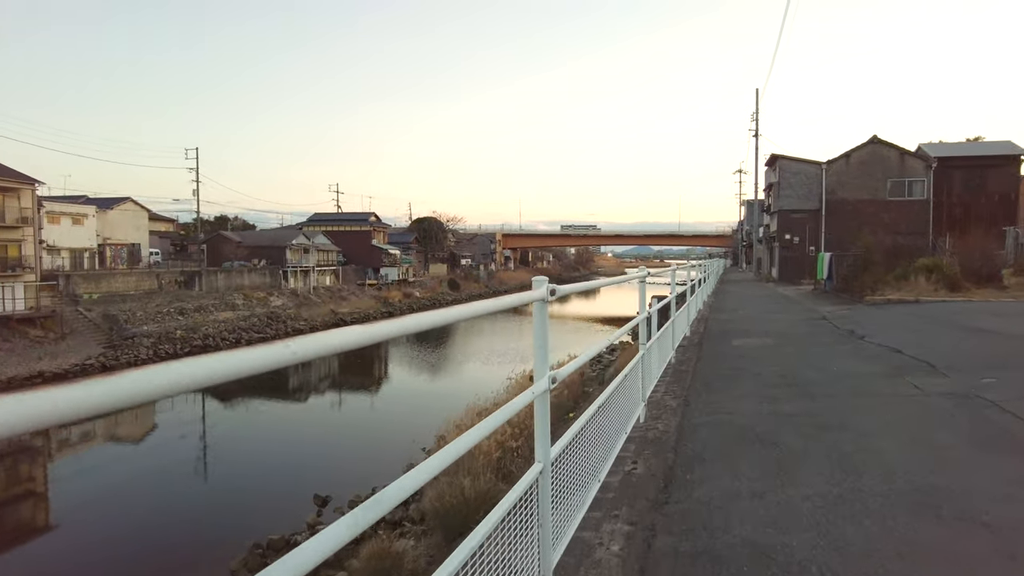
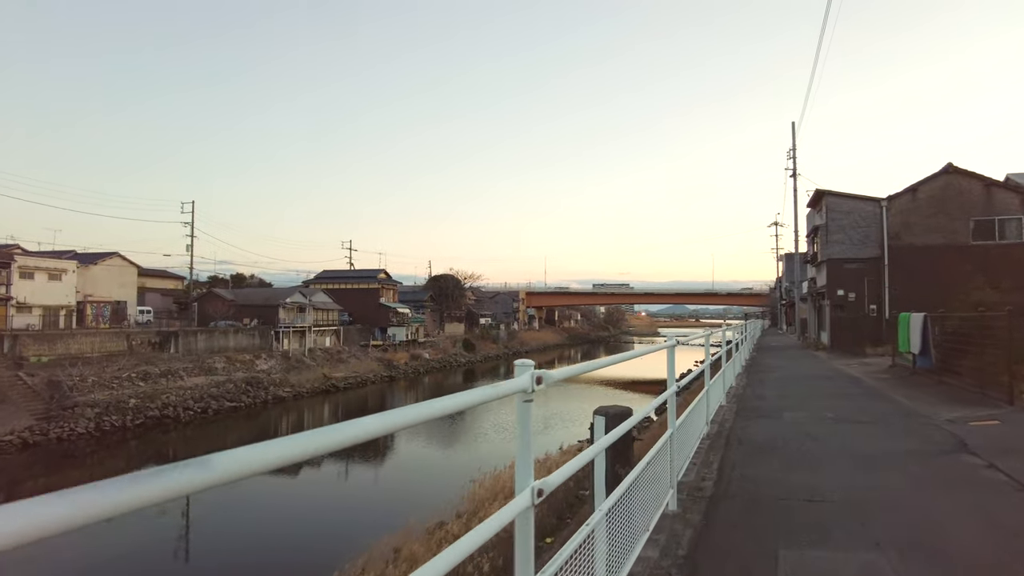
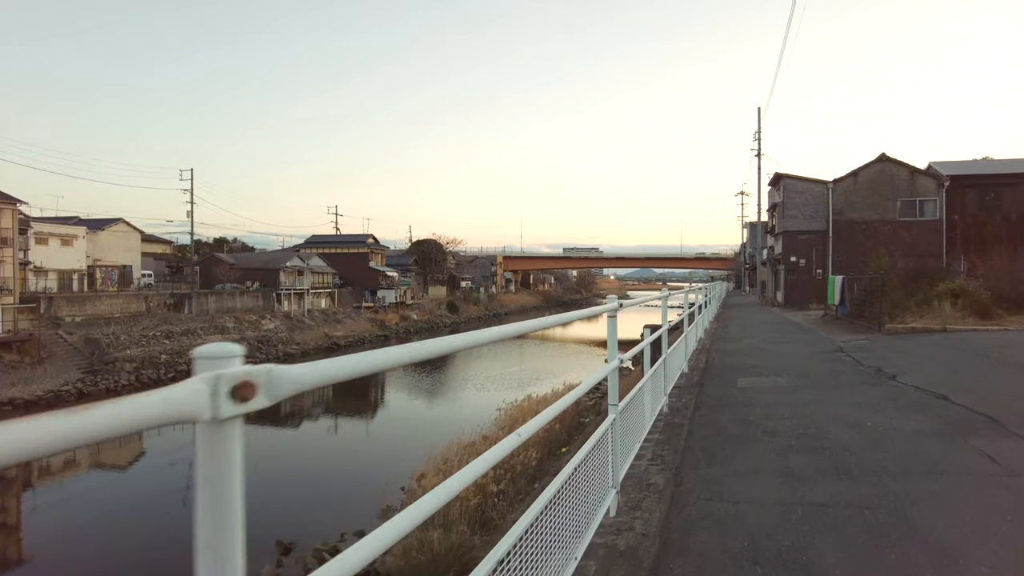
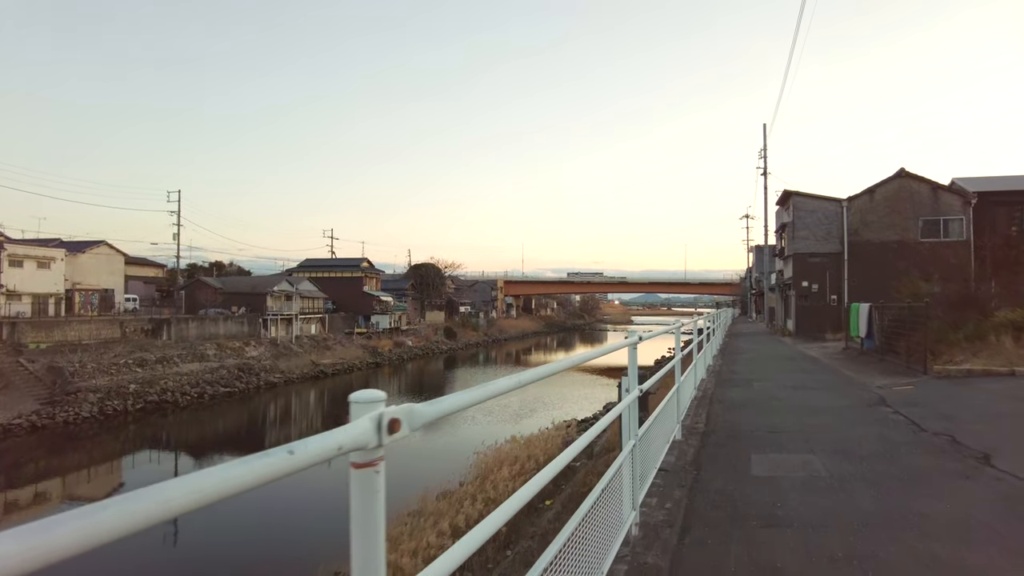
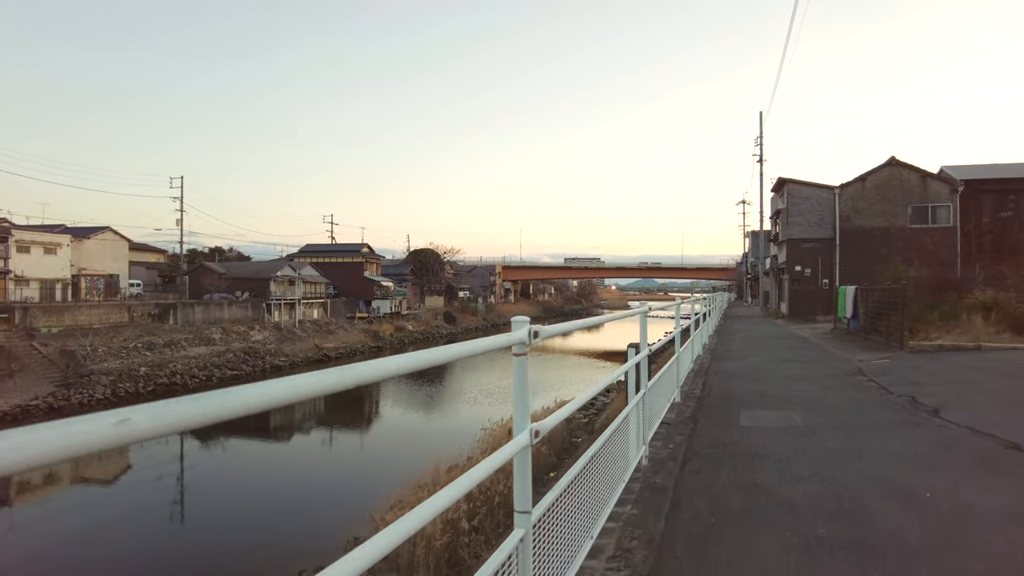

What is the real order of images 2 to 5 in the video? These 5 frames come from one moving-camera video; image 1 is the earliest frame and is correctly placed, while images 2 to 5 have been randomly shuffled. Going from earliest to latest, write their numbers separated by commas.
3, 5, 4, 2
